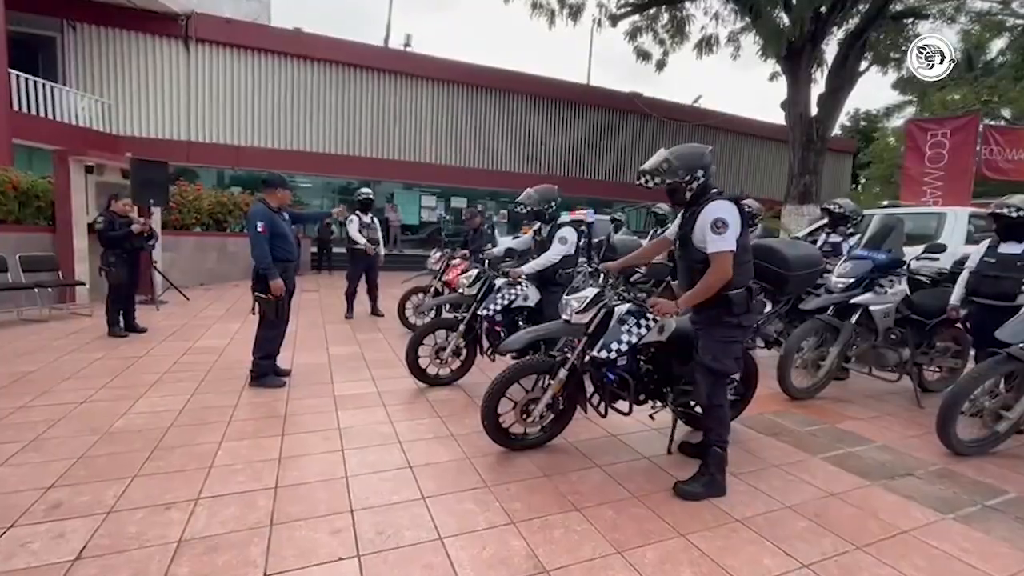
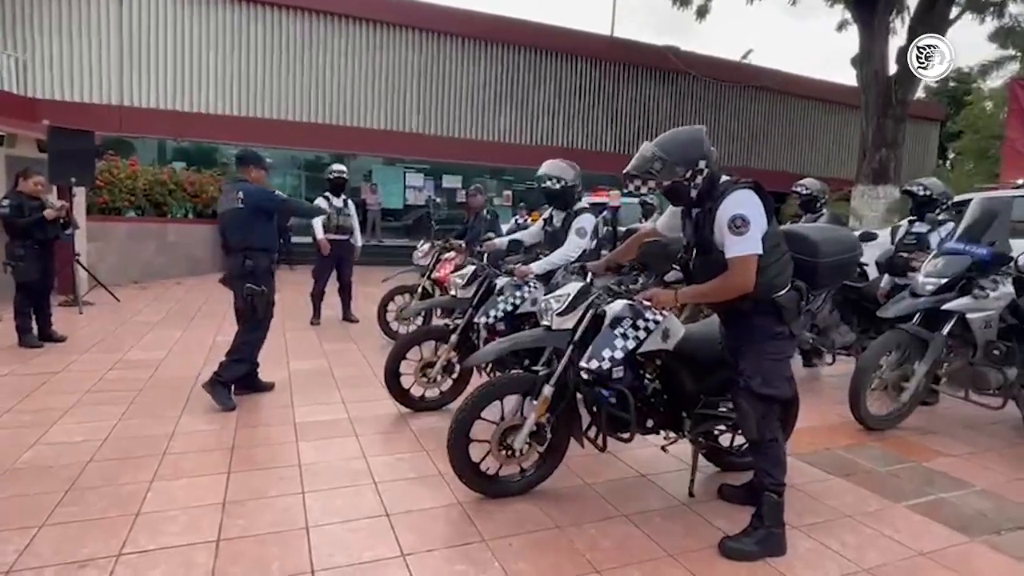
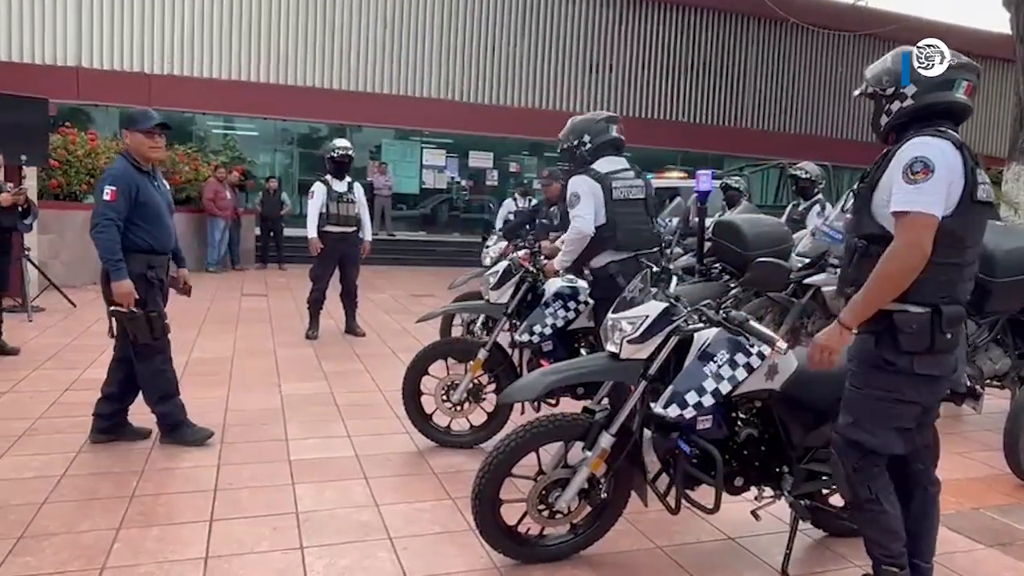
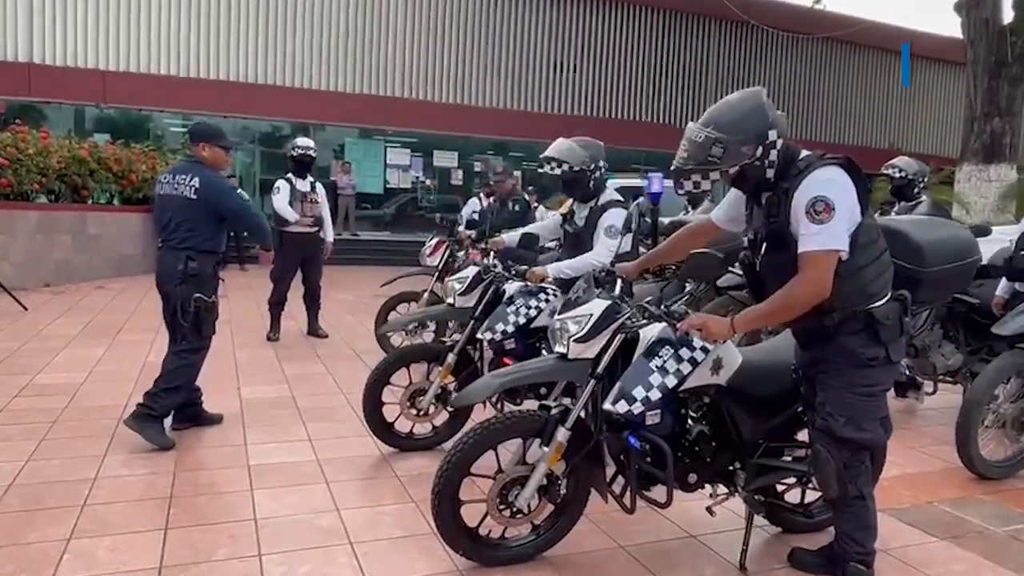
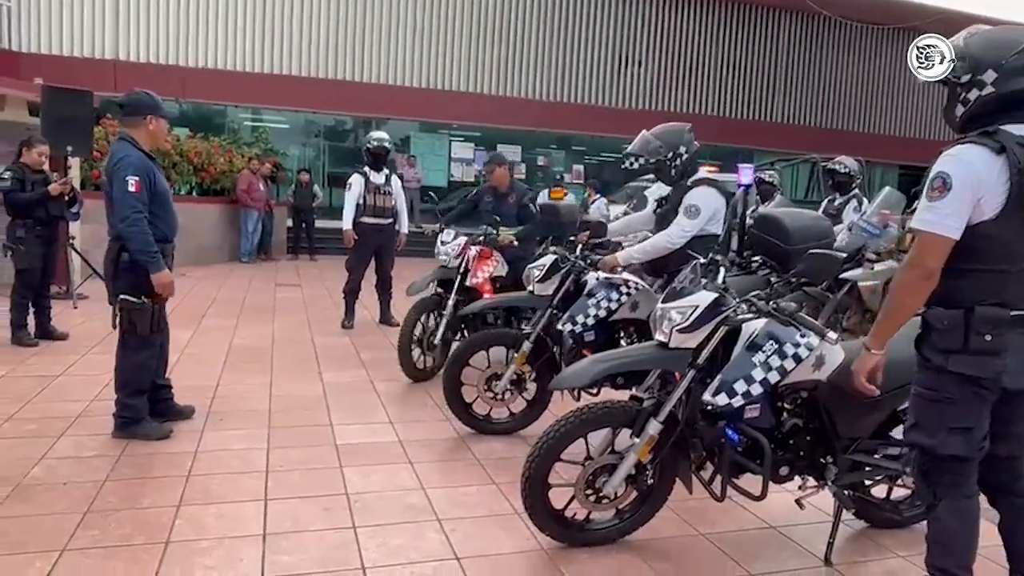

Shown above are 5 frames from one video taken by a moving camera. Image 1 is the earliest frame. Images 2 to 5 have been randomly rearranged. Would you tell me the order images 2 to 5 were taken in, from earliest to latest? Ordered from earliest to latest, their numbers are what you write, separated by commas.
2, 4, 3, 5
